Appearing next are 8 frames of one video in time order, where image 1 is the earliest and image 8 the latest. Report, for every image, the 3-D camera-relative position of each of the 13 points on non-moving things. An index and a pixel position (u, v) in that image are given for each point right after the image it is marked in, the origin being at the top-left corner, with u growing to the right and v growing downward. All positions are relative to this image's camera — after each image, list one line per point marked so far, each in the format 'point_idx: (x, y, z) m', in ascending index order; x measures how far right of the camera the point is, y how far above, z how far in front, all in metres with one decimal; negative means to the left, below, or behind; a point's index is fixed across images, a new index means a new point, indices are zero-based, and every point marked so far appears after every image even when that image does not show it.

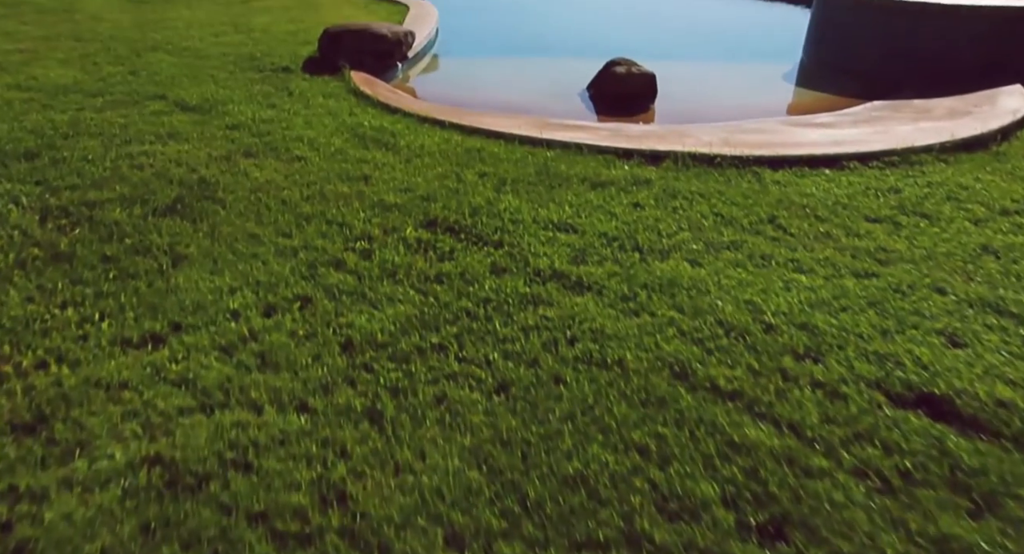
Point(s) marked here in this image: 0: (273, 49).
0: (-2.3, +2.2, +5.3) m
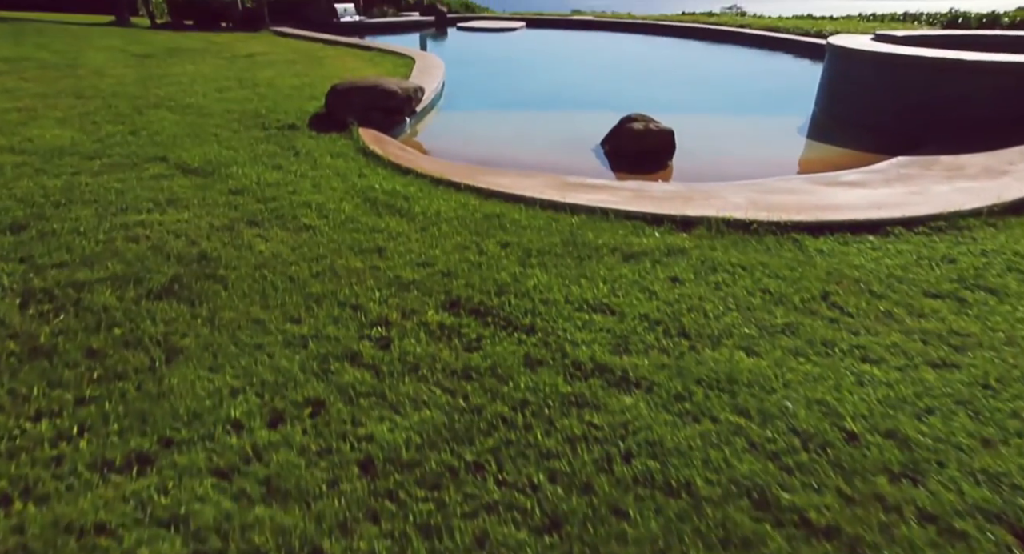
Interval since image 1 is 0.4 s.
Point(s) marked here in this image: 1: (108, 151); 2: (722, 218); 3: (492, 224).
0: (-2.2, +1.6, +5.3) m
1: (-2.6, +0.8, +3.6) m
2: (+1.1, +0.3, +2.9) m
3: (-0.1, +0.3, +2.8) m
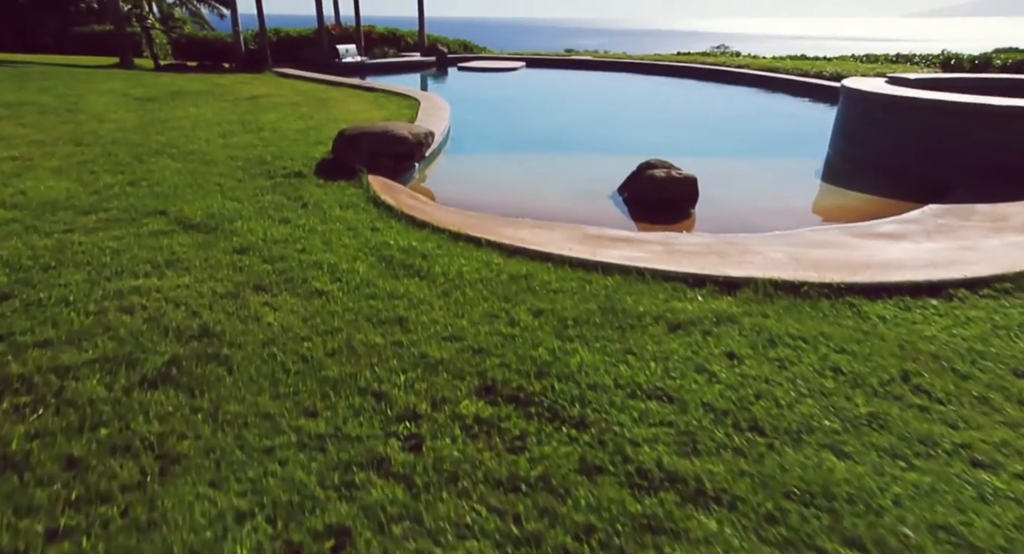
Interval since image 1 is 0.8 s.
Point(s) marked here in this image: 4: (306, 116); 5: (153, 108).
0: (-2.1, +1.2, +5.1) m
1: (-2.5, +0.4, +3.4) m
2: (+1.2, 0.0, +2.6) m
3: (0.0, 0.0, +2.6) m
4: (-2.6, +2.1, +7.1) m
5: (-4.7, +2.2, +7.3) m
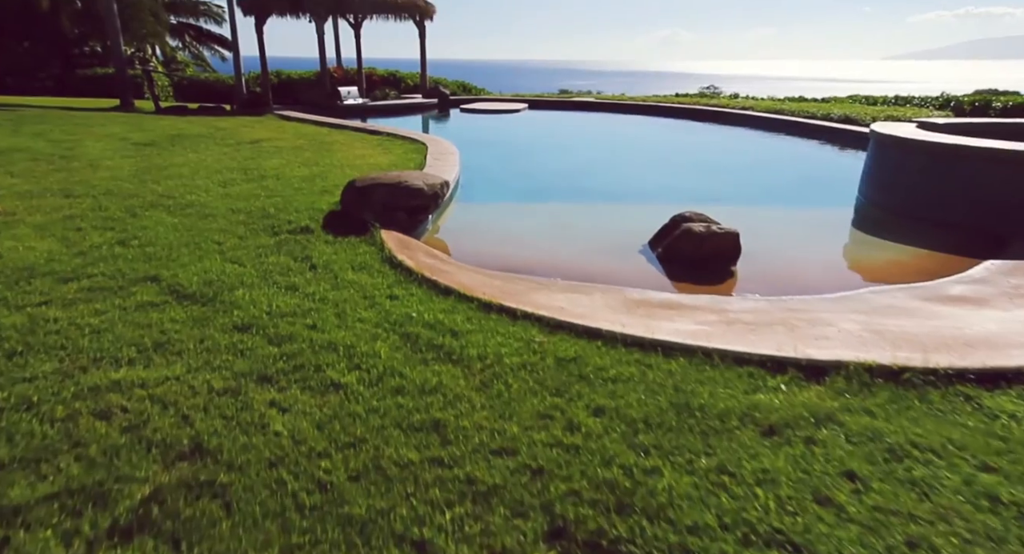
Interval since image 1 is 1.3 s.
0: (-1.9, +0.7, +4.8) m
1: (-2.3, 0.0, +3.0) m
2: (+1.4, -0.3, +2.3) m
3: (+0.2, -0.4, +2.2) m
4: (-2.5, +1.4, +6.8) m
5: (-4.6, +1.6, +7.0) m
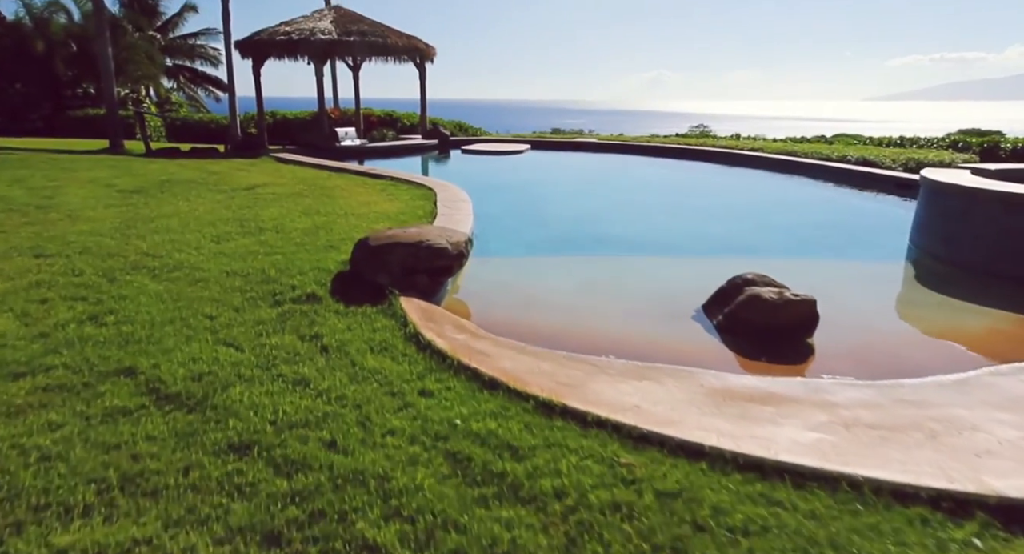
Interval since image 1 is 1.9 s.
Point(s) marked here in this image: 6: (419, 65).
0: (-1.7, +0.1, +4.2) m
1: (-2.0, -0.4, +2.4) m
2: (+1.7, -0.7, +1.7) m
3: (+0.5, -0.7, +1.6) m
4: (-2.3, +0.8, +6.3) m
5: (-4.4, +0.9, +6.5) m
6: (-2.9, +6.8, +17.5) m
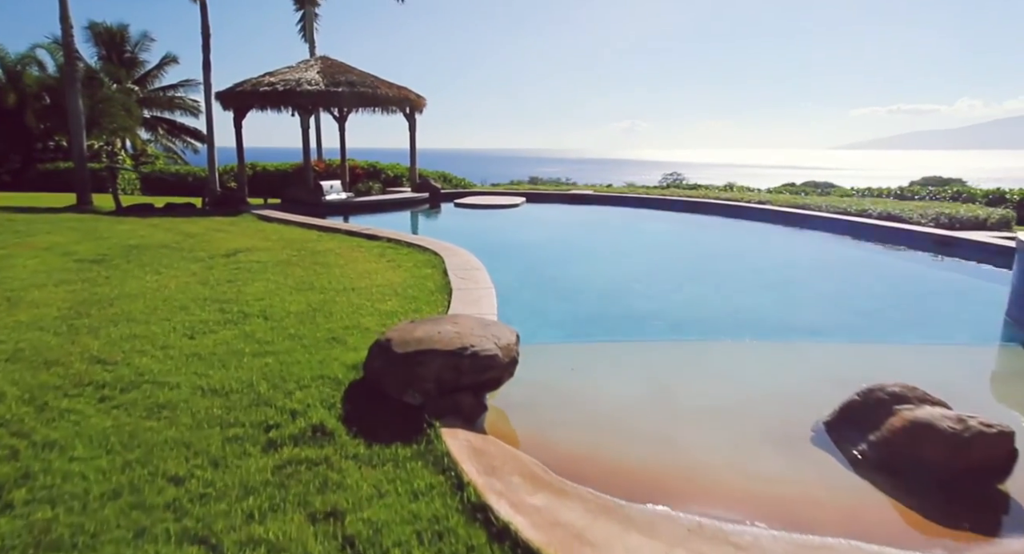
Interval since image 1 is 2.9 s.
0: (-1.4, -0.5, +3.3) m
1: (-1.6, -0.9, +1.4) m
2: (+2.1, -1.1, +0.8) m
3: (+1.0, -1.1, +0.7) m
4: (-2.0, -0.1, +5.4) m
5: (-4.1, 0.0, +5.5) m
6: (-3.2, +5.0, +17.0) m
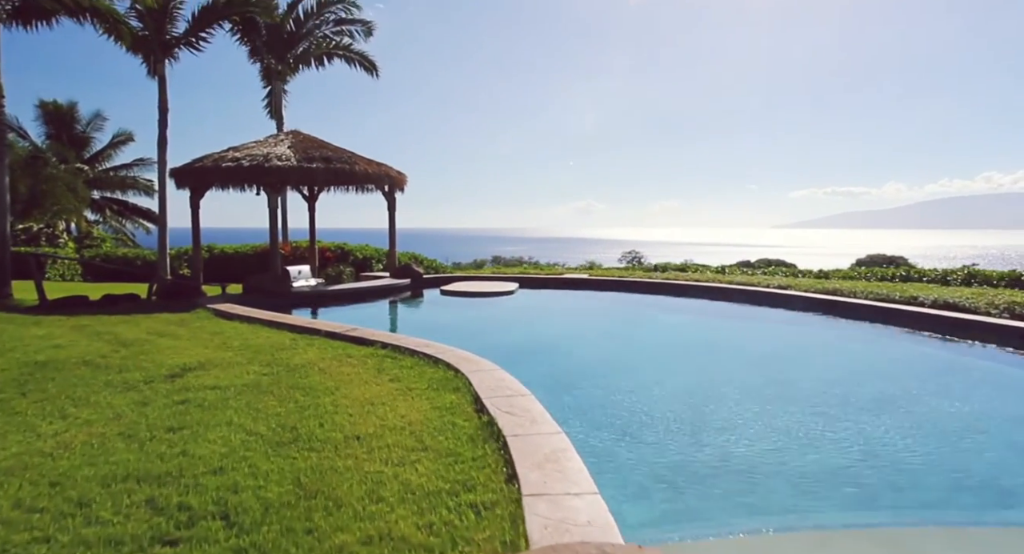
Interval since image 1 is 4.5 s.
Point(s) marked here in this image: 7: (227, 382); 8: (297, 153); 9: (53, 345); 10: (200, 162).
0: (-0.7, -1.2, +1.6) m
1: (-0.8, -1.3, -0.3) m
2: (+3.0, -1.4, -0.7) m
3: (+1.8, -1.4, -0.9) m
4: (-1.5, -1.0, +3.7) m
5: (-3.6, -1.0, +3.6) m
6: (-3.5, +2.3, +15.7) m
7: (-2.6, -0.9, +4.9) m
8: (-5.2, +3.0, +13.5) m
9: (-5.3, -0.8, +6.4) m
10: (-7.3, +2.7, +13.1) m
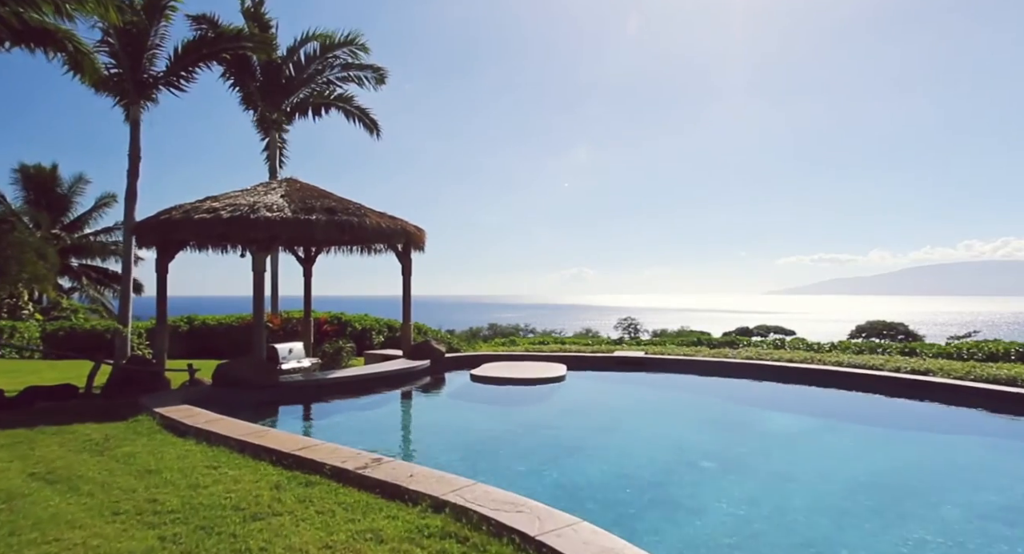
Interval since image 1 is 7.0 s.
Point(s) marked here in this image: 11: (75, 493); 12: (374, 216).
0: (+0.4, -1.3, -1.3) m
1: (+0.3, -1.1, -3.3) m
2: (+4.1, -1.2, -3.6) m
3: (+2.9, -1.2, -3.8) m
4: (-0.4, -1.4, +0.7) m
5: (-2.5, -1.3, +0.7) m
6: (-2.6, +0.5, +13.1) m
7: (-1.5, -1.4, +2.0) m
8: (-4.3, +1.4, +10.9) m
9: (-4.3, -1.5, +3.4) m
10: (-6.4, +1.1, +10.4) m
11: (-3.1, -1.5, +4.0) m
12: (-2.9, +1.2, +11.7) m
